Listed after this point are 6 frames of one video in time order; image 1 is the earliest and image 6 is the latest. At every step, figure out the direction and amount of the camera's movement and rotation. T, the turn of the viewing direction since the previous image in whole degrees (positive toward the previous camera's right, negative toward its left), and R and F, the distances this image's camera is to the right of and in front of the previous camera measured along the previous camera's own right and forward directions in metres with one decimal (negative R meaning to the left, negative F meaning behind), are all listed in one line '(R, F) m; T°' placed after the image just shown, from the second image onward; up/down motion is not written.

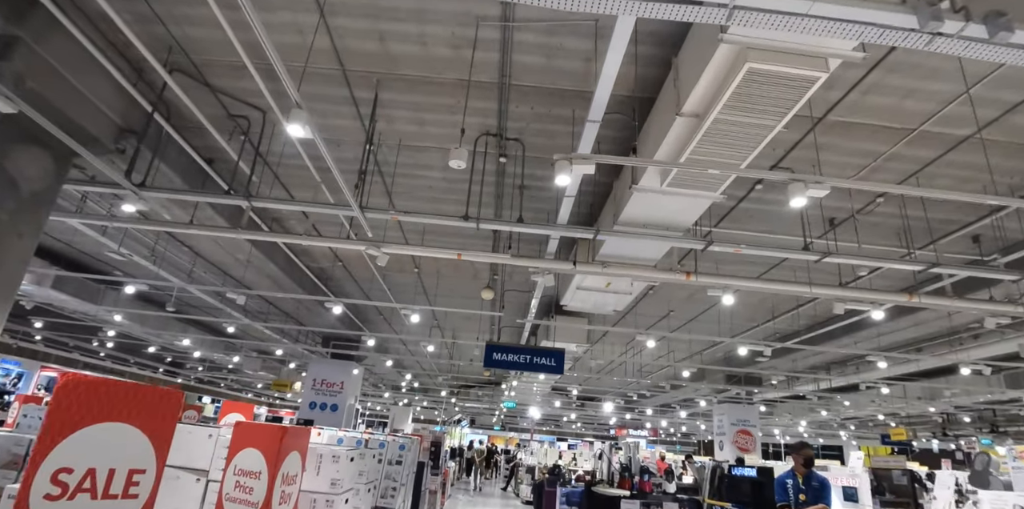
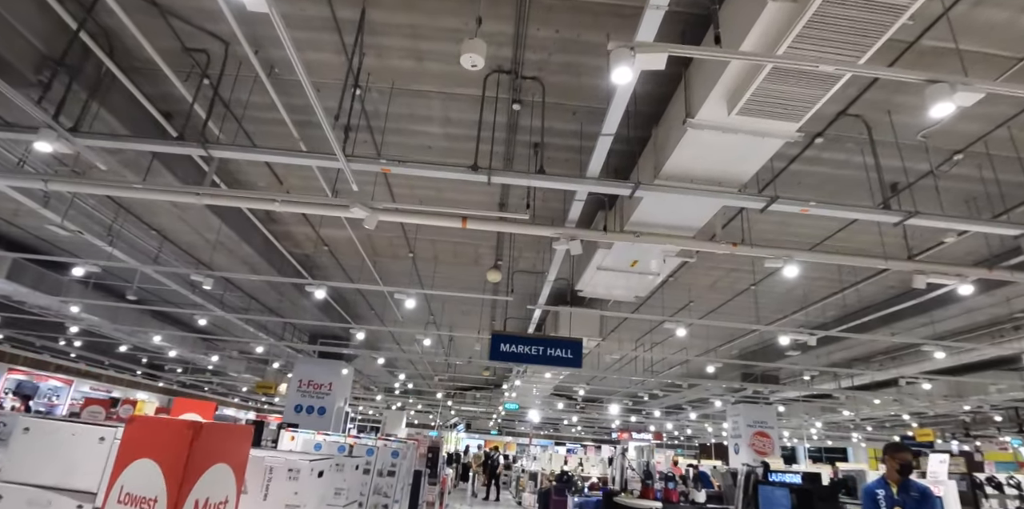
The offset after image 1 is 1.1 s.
(-0.2, +1.0) m; +1°
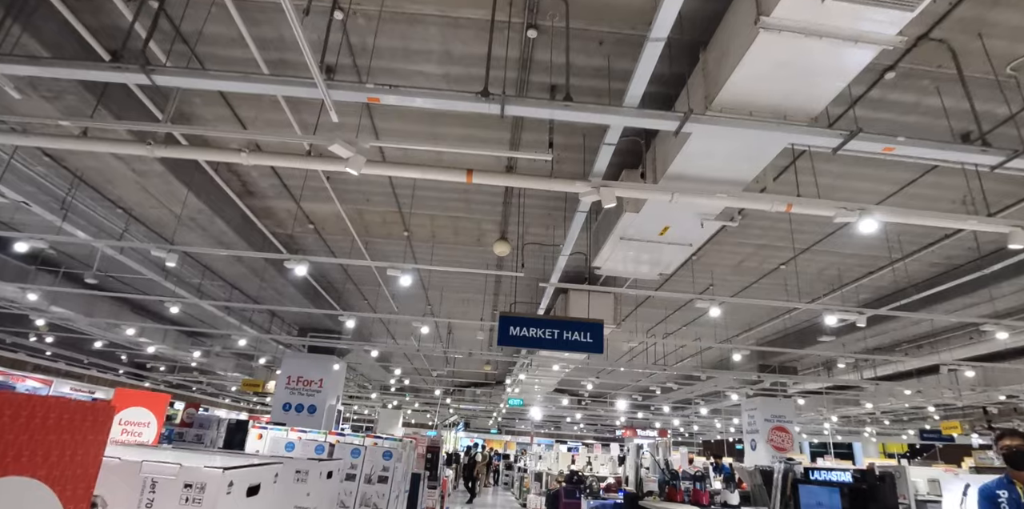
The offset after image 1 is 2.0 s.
(-0.2, +0.8) m; 0°
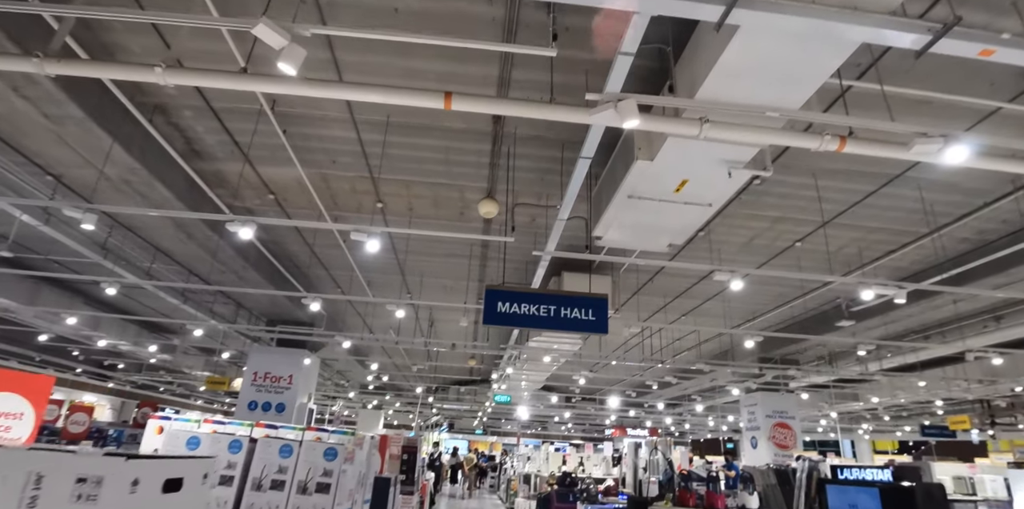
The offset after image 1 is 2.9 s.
(0.0, +0.9) m; +2°
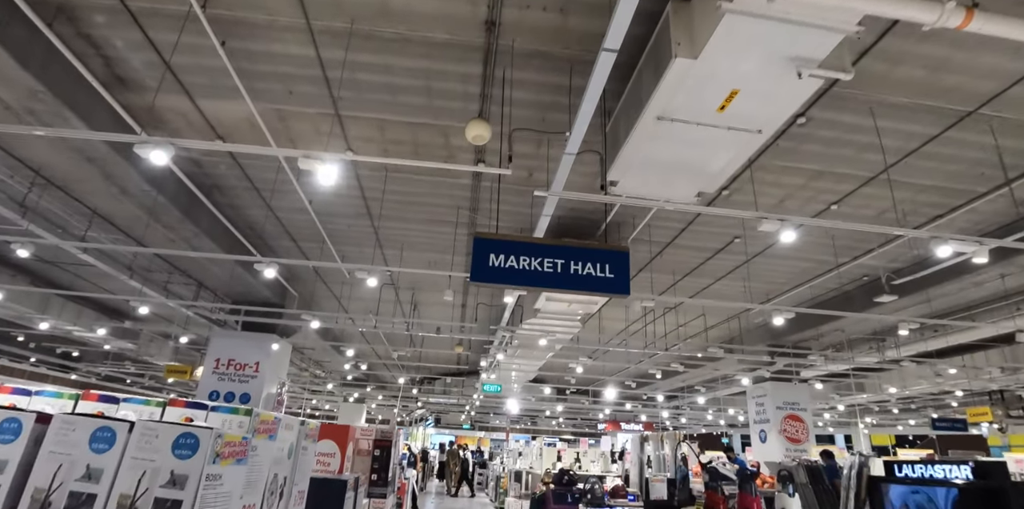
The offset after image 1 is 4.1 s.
(-0.1, +1.0) m; +1°
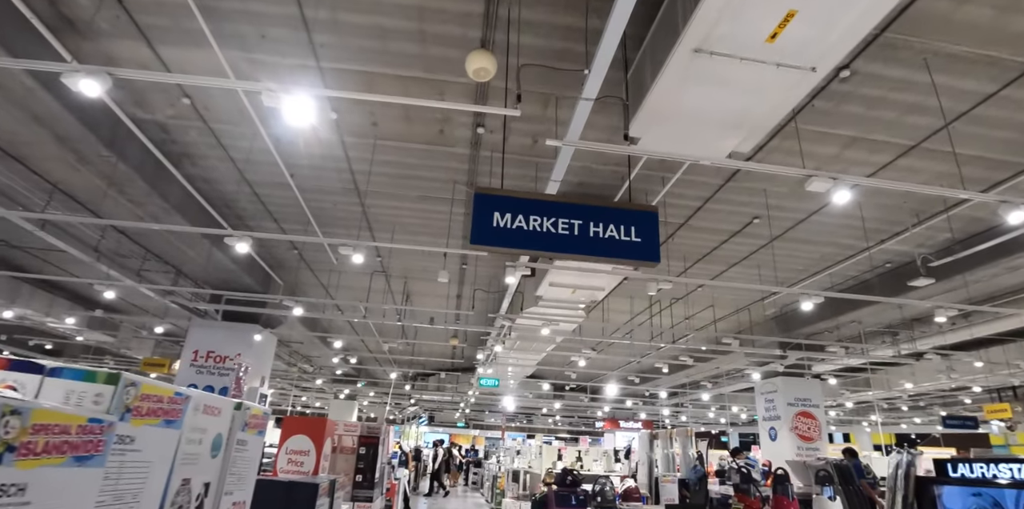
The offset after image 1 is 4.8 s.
(-0.1, +0.6) m; +1°
